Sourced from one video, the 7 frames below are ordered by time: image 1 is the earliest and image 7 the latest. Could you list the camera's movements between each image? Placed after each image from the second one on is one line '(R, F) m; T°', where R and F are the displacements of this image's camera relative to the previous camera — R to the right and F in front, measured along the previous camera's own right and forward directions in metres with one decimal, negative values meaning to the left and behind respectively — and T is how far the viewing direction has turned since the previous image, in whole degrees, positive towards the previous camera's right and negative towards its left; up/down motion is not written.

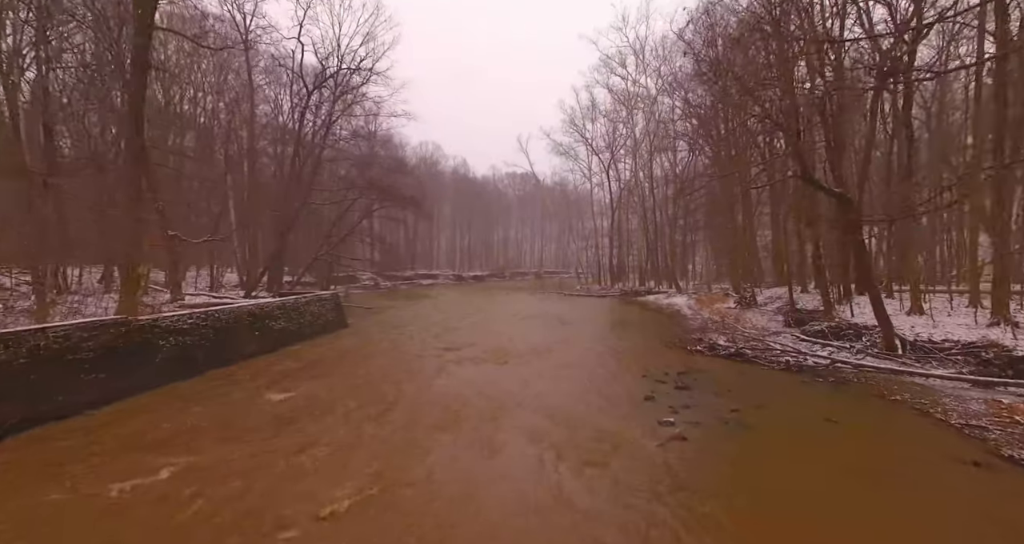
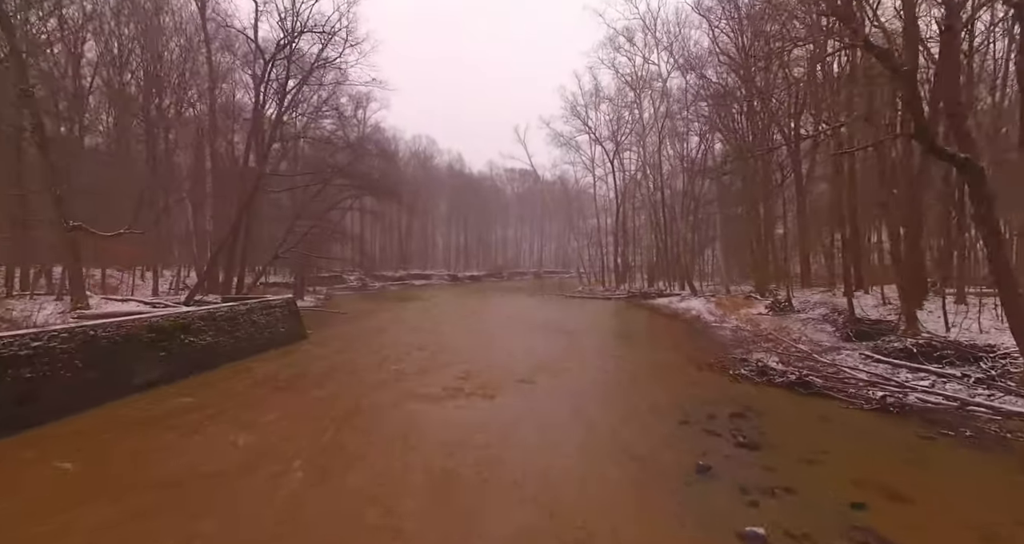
(+0.2, +2.5) m; 0°
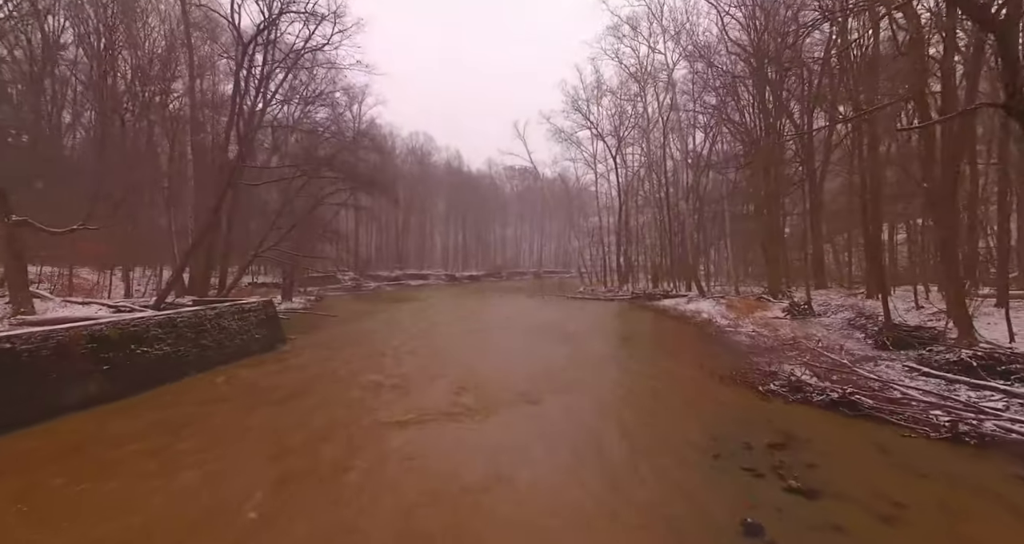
(0.0, +1.0) m; 0°
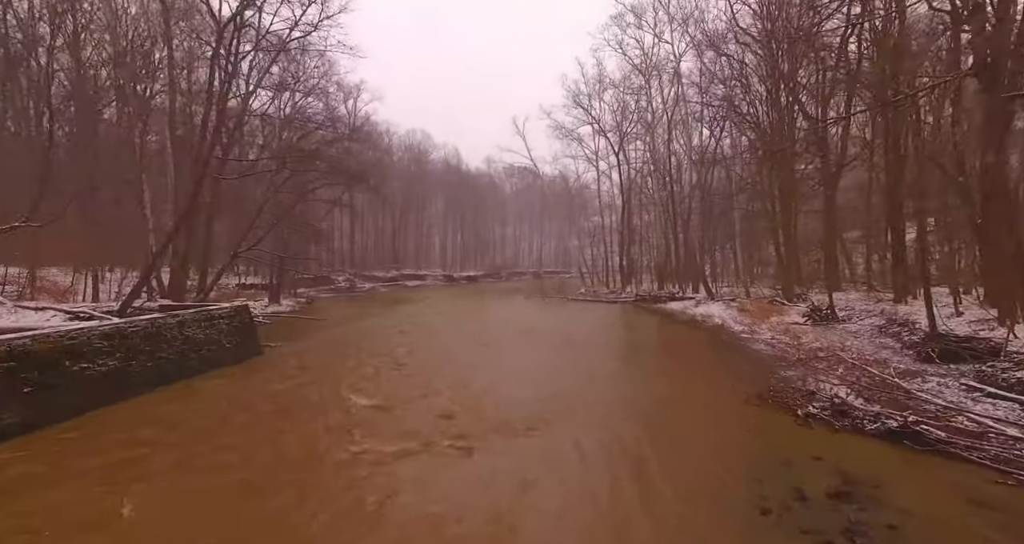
(0.0, +1.0) m; 0°
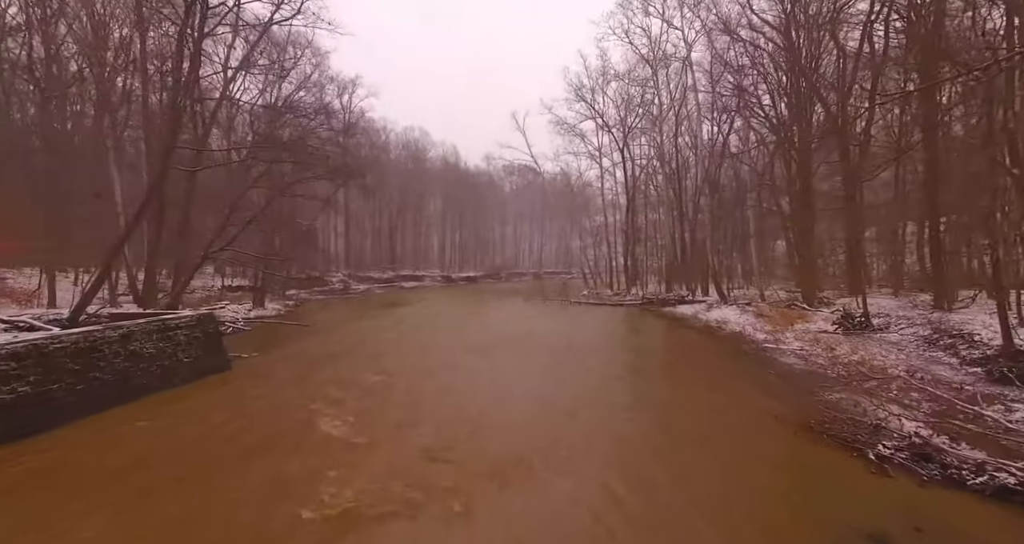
(0.0, +1.2) m; 0°
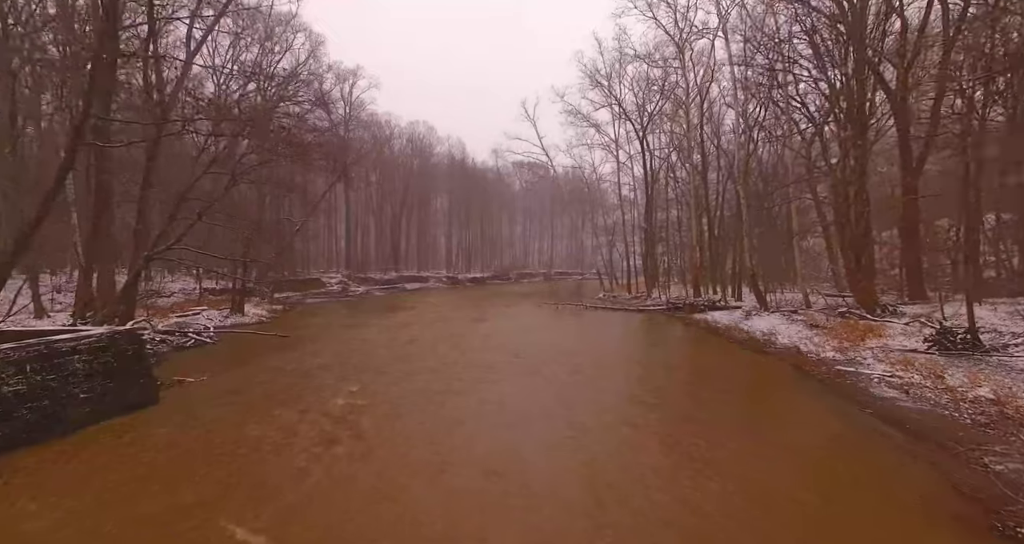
(0.0, +2.2) m; -1°
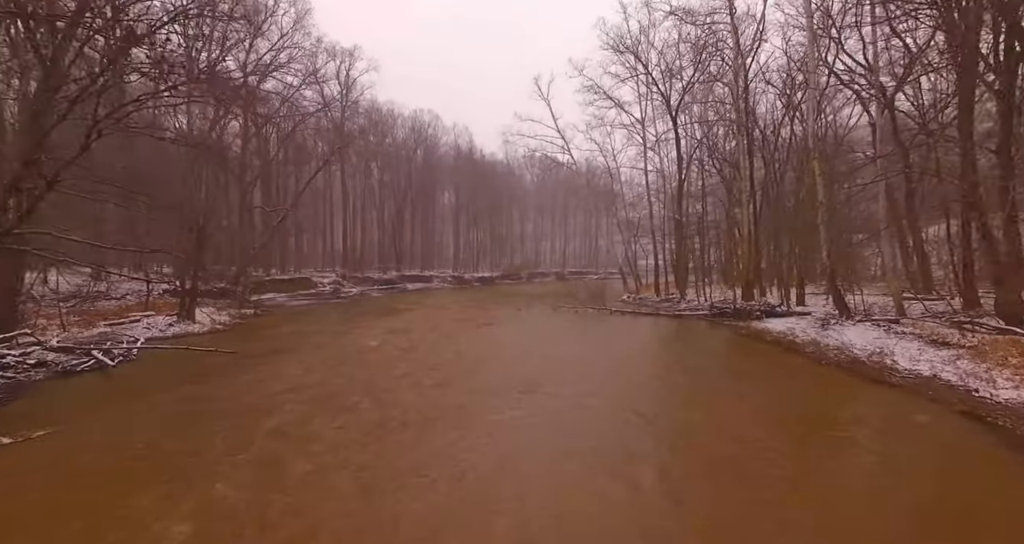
(-0.1, +3.5) m; -1°
